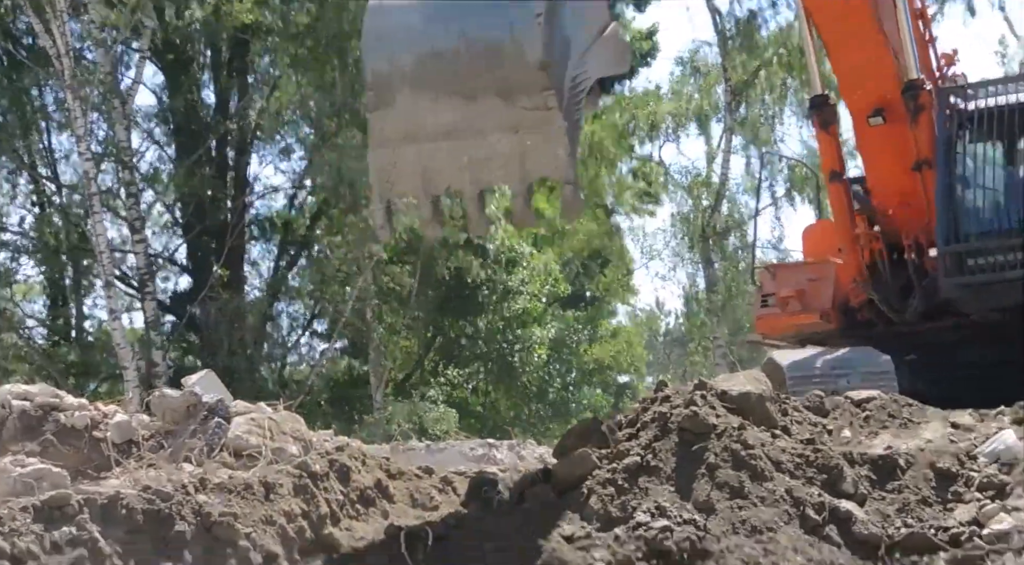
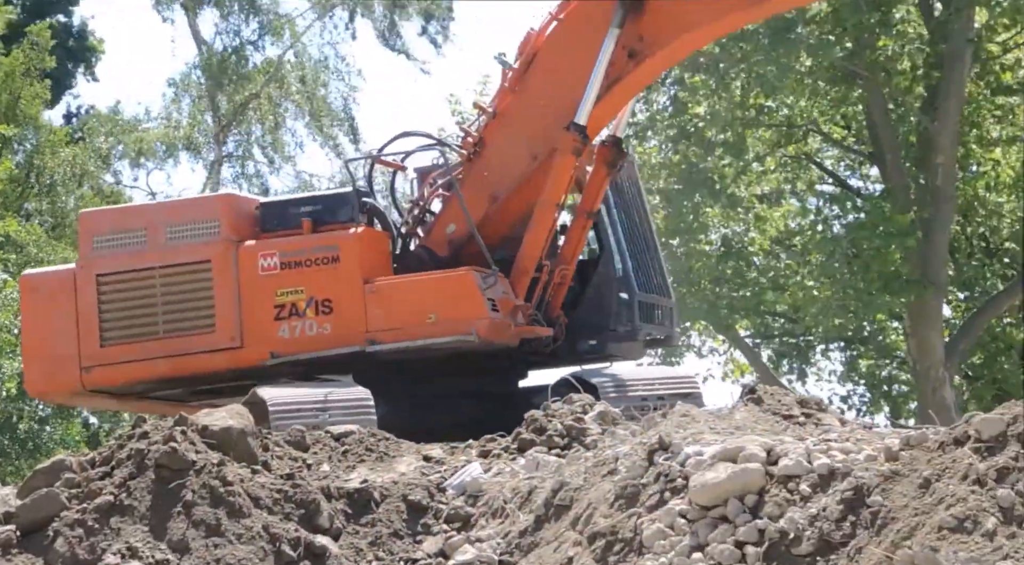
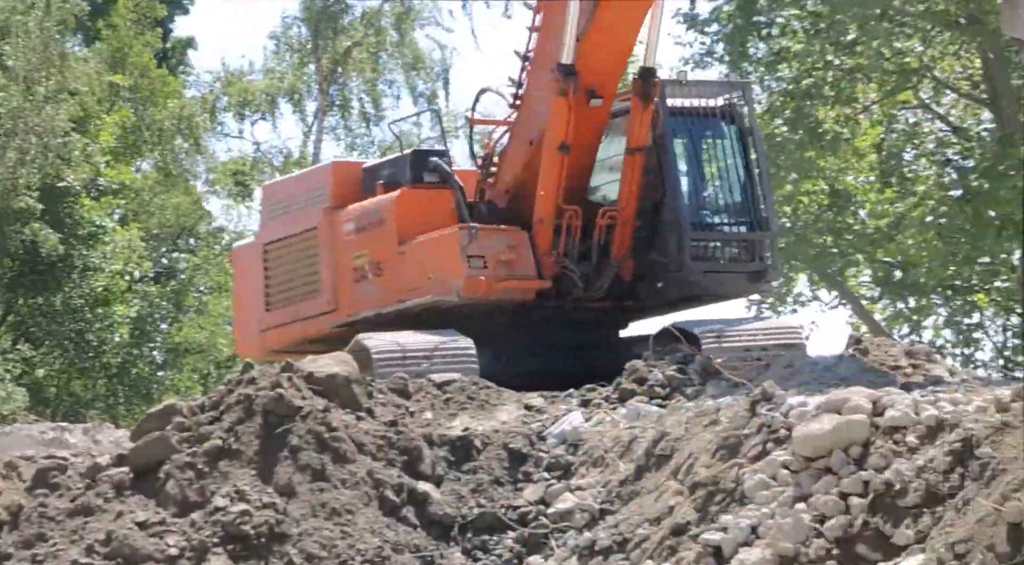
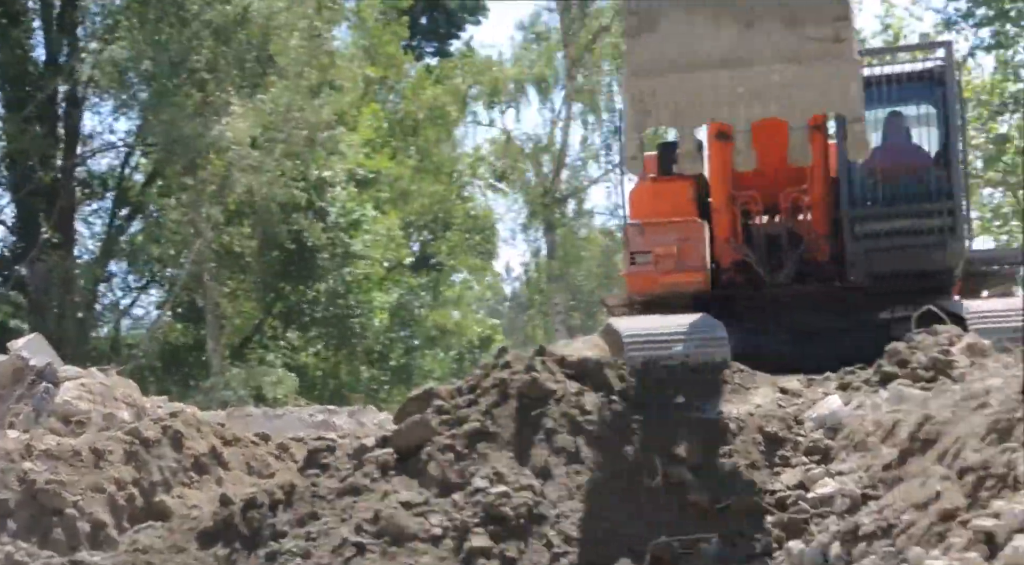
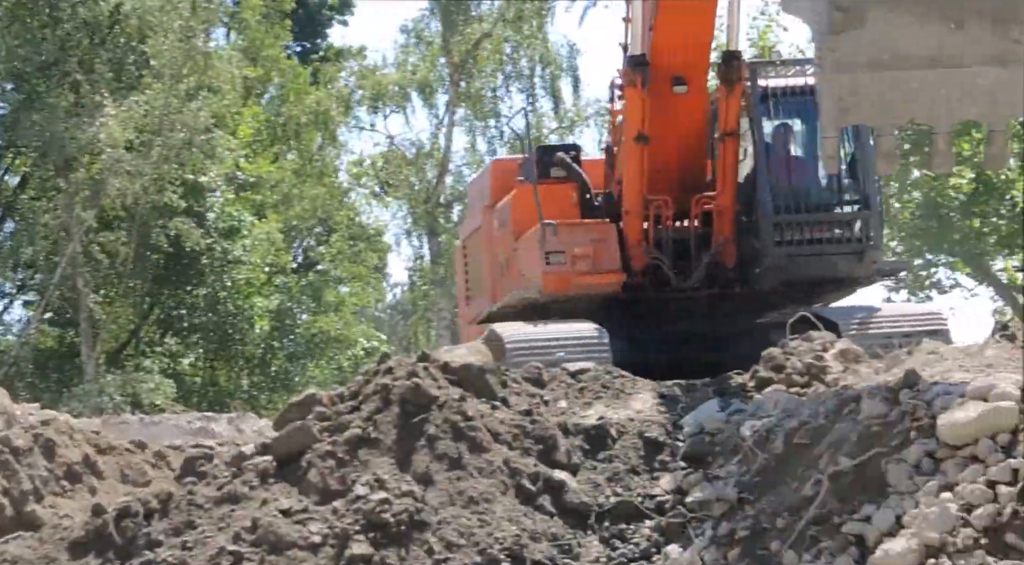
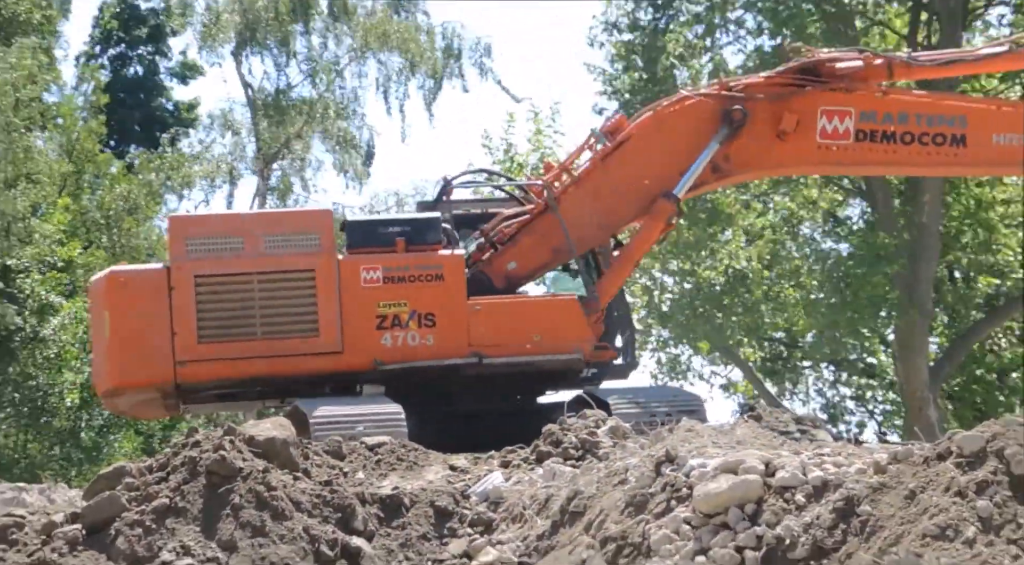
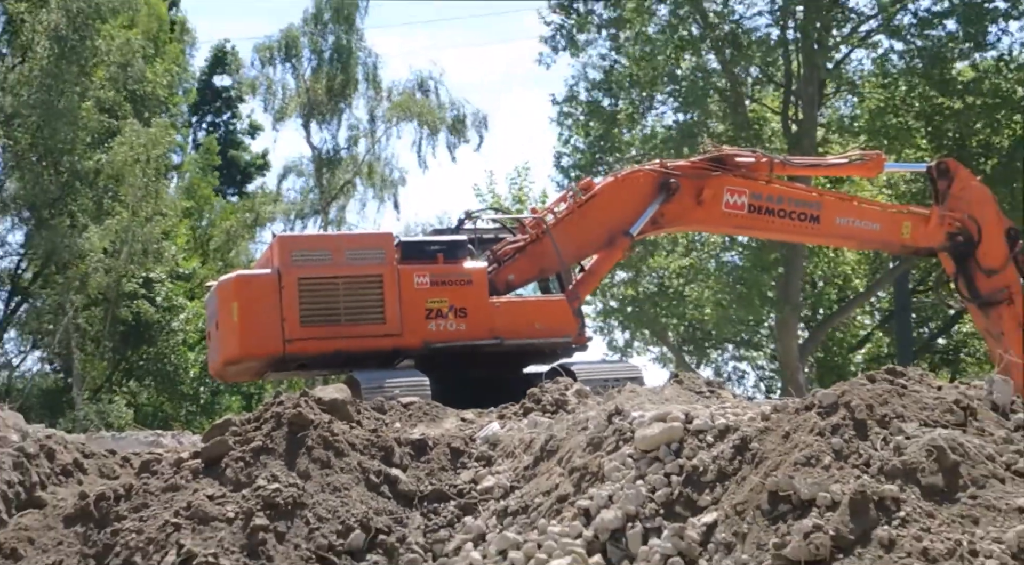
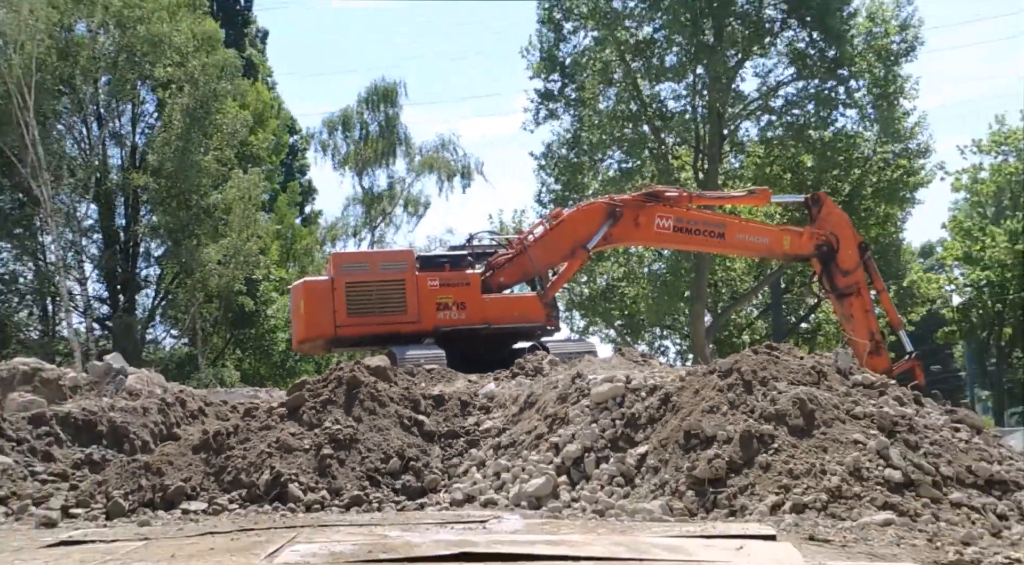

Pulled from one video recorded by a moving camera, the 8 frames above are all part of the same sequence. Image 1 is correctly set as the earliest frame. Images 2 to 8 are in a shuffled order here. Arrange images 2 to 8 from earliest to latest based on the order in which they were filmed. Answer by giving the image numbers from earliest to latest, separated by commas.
4, 5, 3, 2, 6, 7, 8
